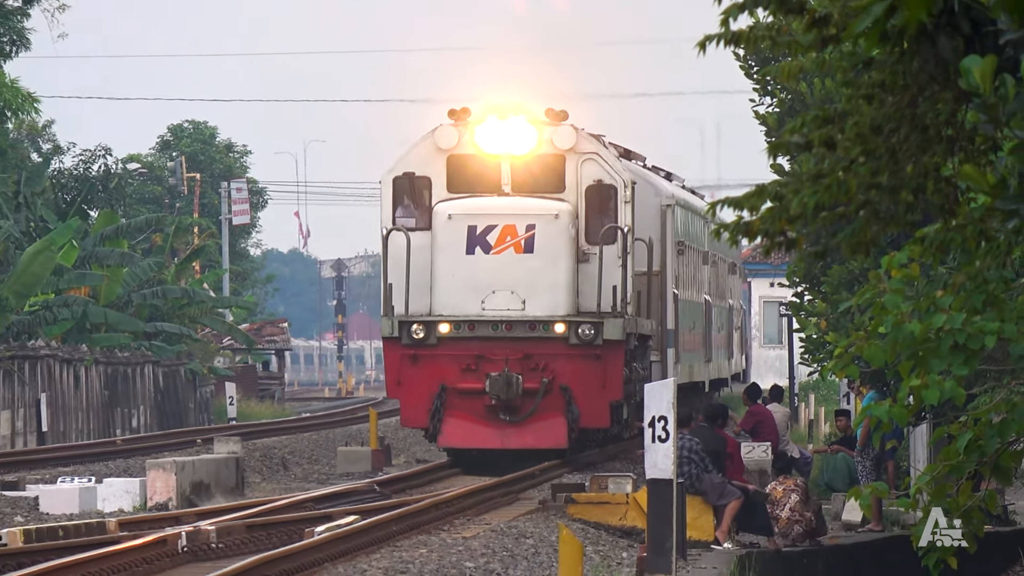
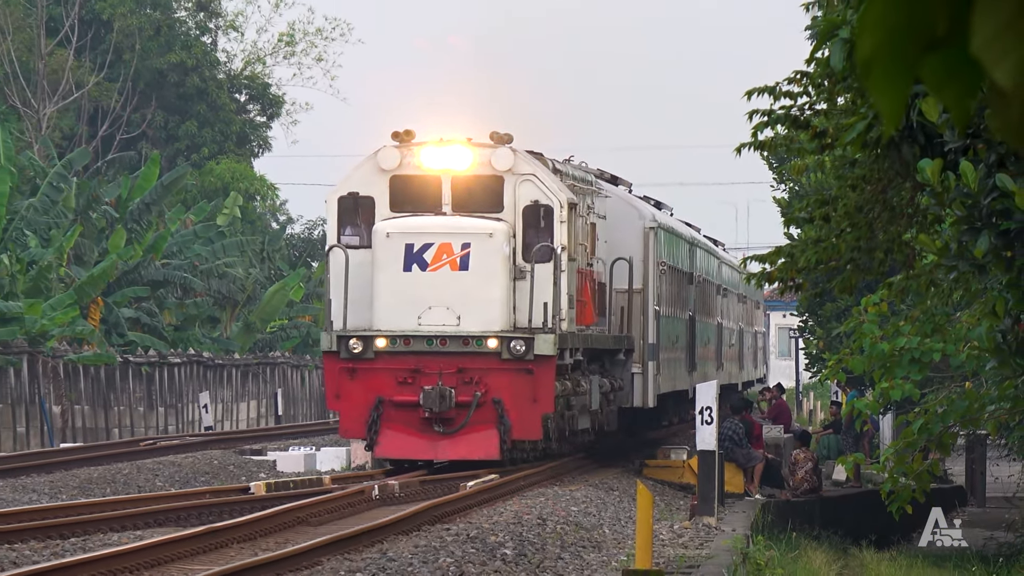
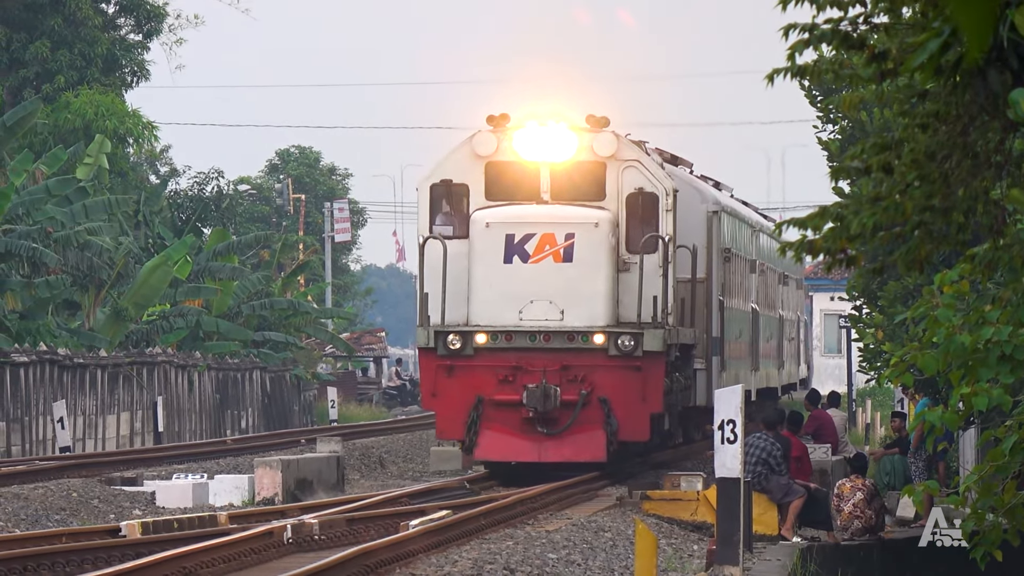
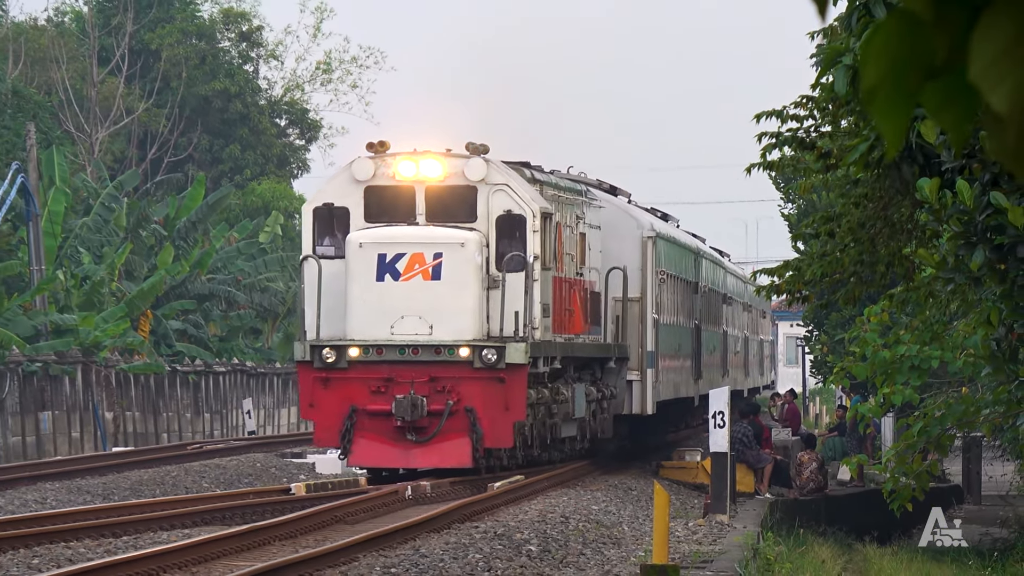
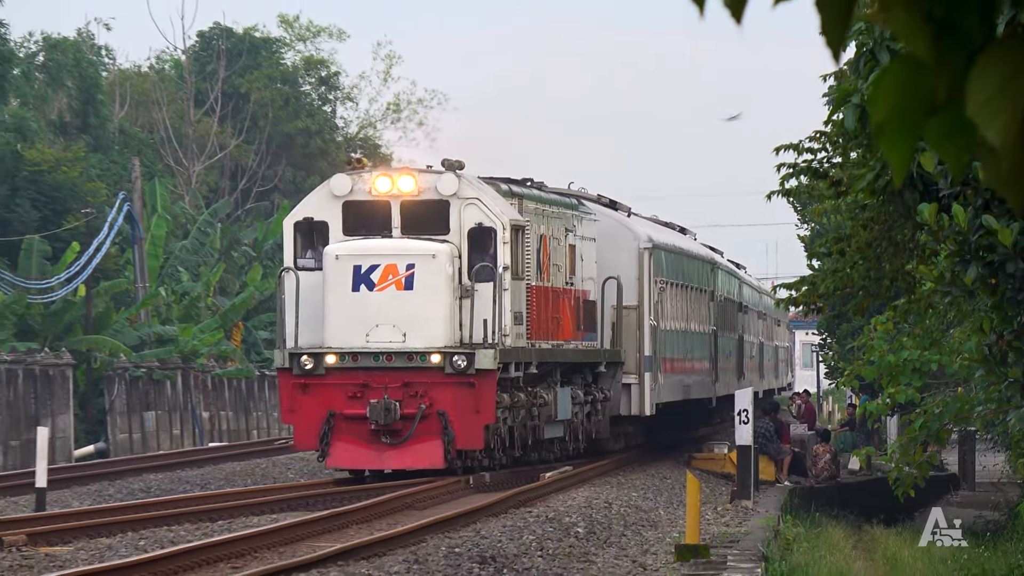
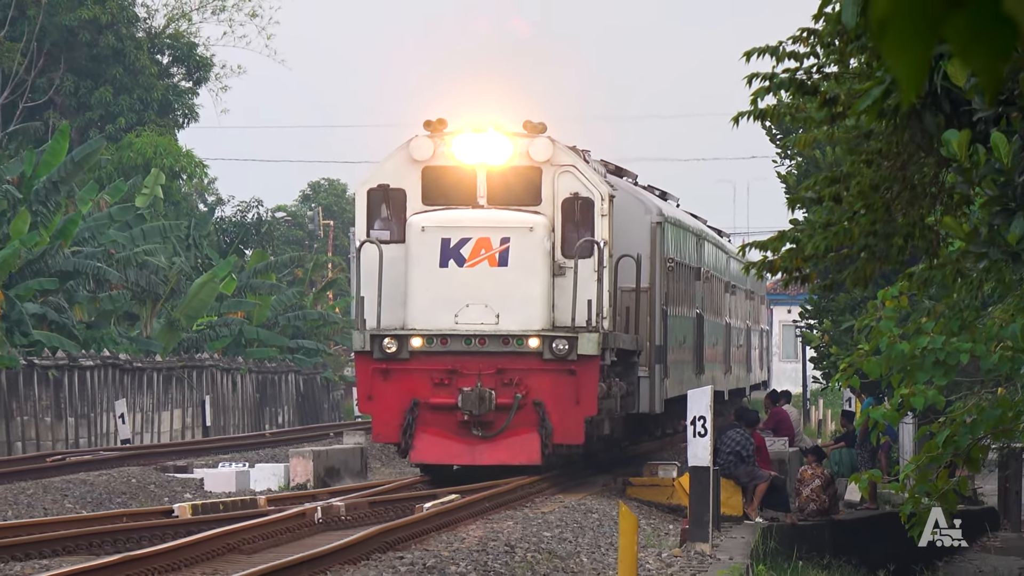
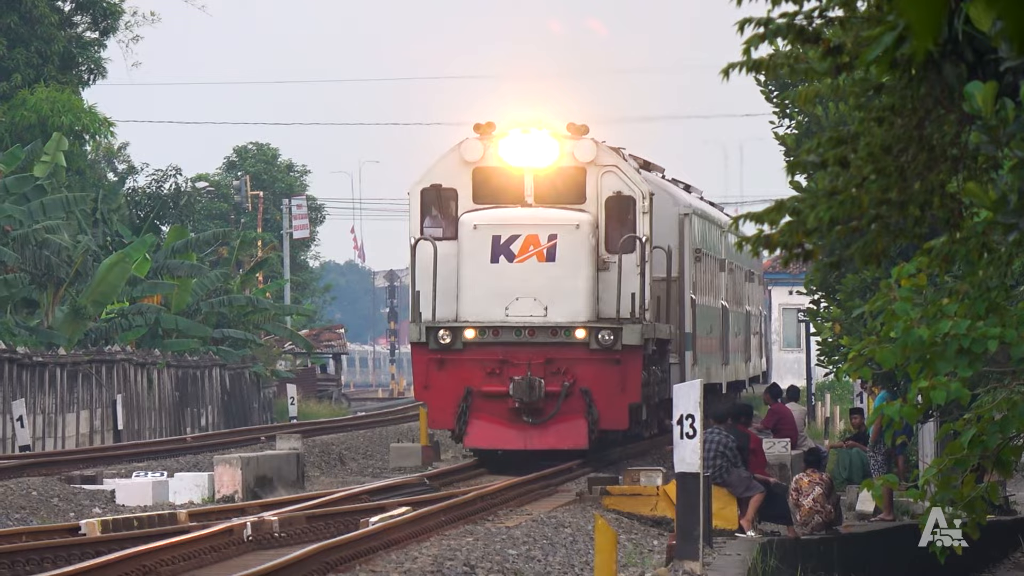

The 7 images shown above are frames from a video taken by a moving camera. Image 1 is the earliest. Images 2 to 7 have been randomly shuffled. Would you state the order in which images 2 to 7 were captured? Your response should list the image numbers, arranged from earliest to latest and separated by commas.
7, 3, 6, 2, 4, 5
